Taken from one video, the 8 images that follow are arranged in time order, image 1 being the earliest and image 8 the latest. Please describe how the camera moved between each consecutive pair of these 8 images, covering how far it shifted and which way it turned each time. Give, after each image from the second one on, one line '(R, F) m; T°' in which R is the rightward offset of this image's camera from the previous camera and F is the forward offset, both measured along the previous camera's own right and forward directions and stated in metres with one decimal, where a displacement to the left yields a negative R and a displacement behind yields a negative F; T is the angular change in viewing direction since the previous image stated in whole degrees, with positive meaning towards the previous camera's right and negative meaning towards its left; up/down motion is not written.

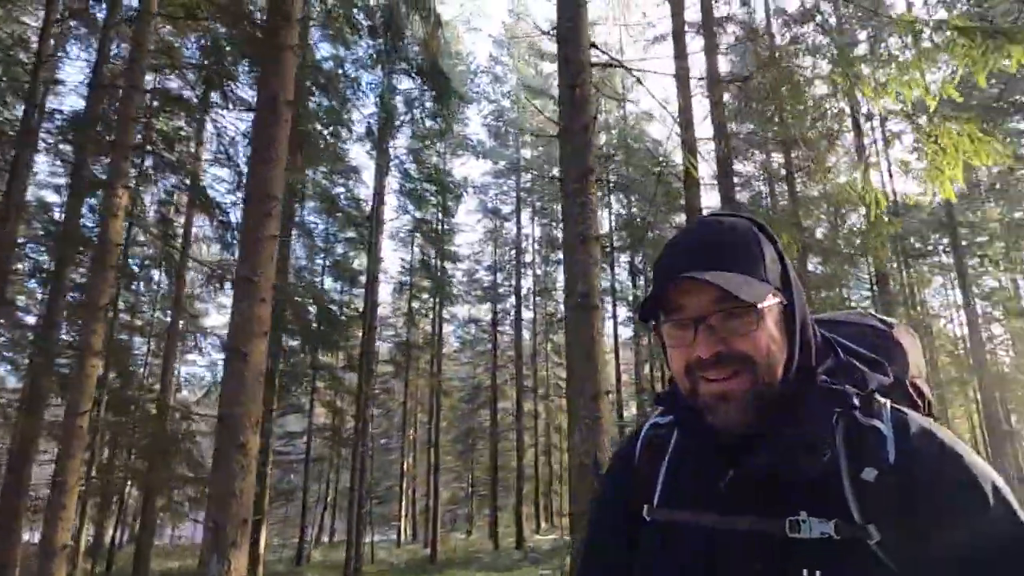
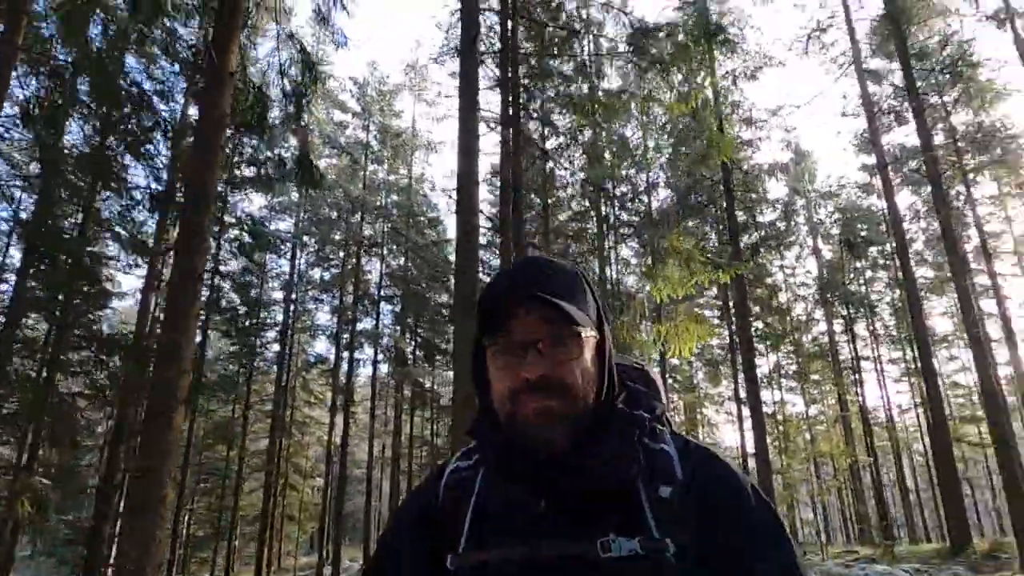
(-1.1, -1.1) m; +22°
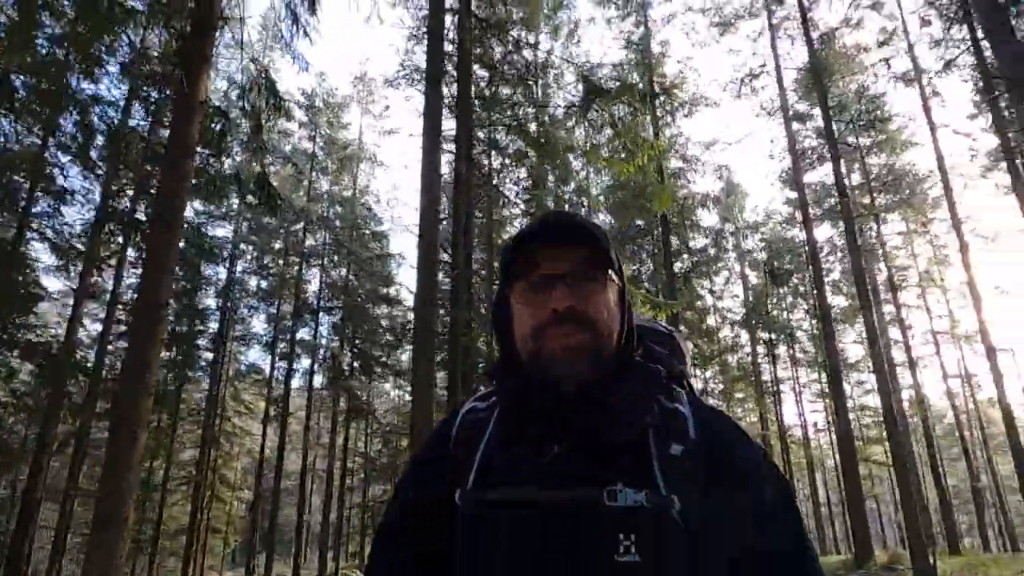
(-0.2, -0.3) m; +5°
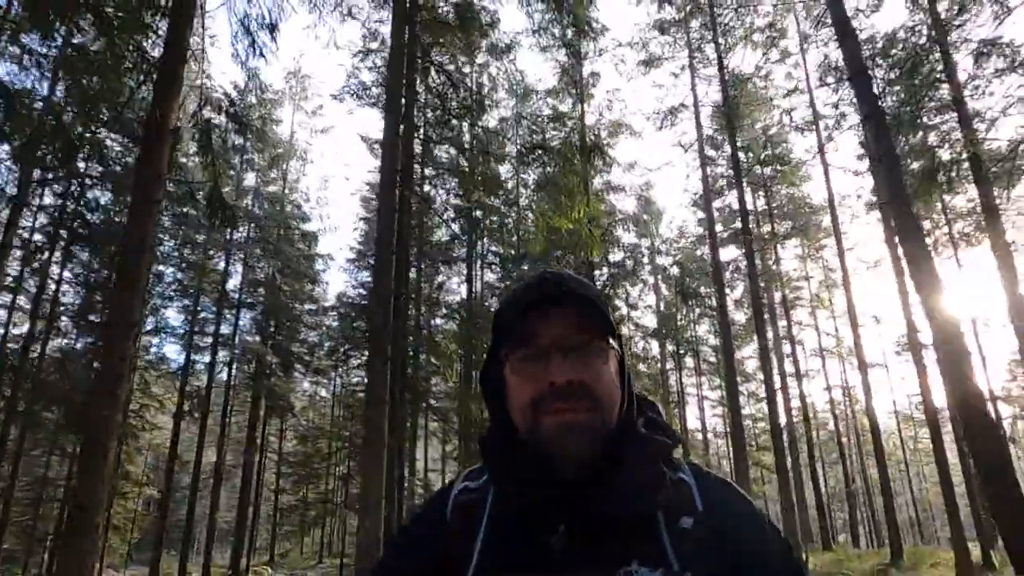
(-0.2, -0.6) m; +7°
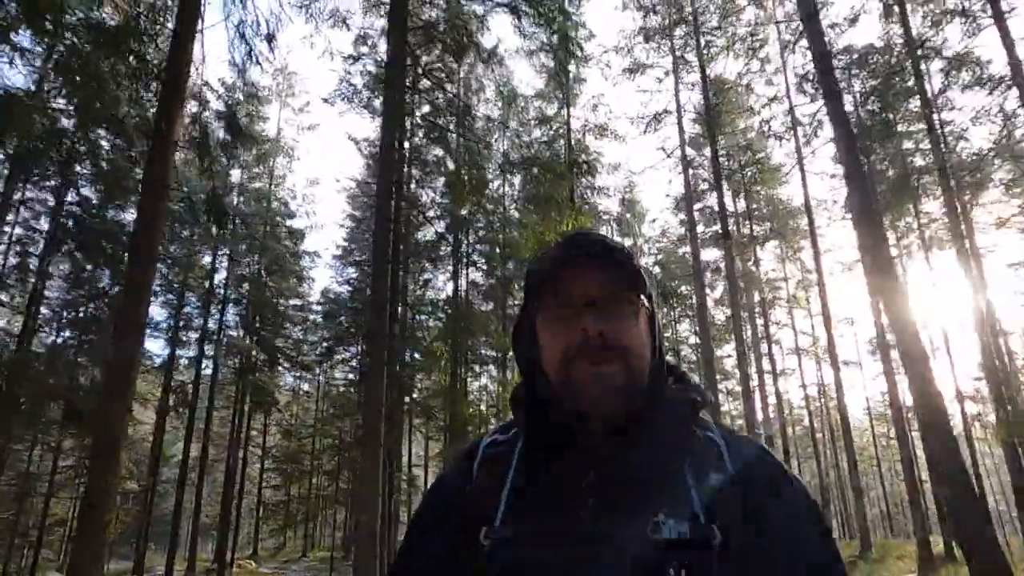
(-0.1, -0.3) m; +2°
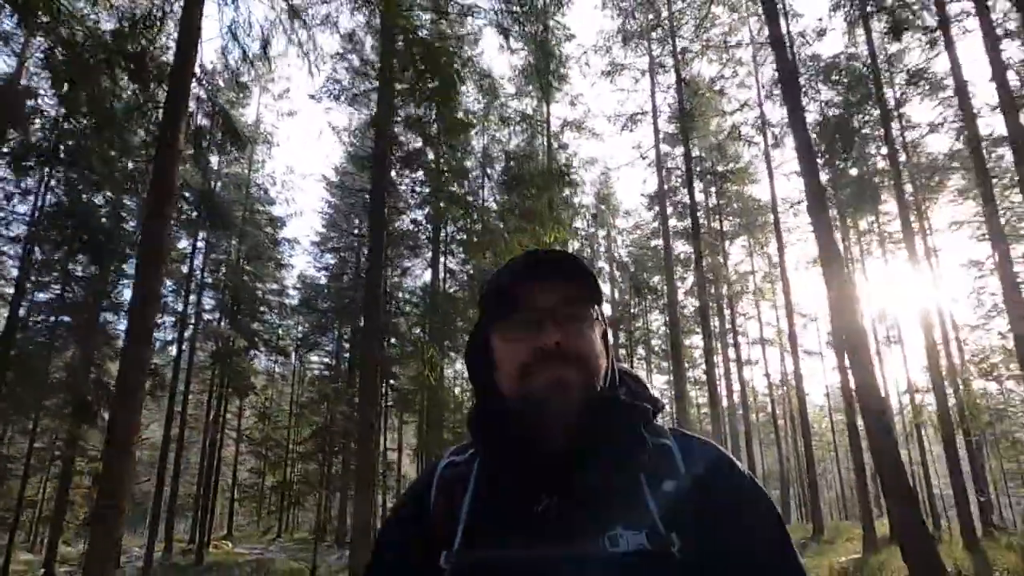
(-0.1, -0.4) m; +2°
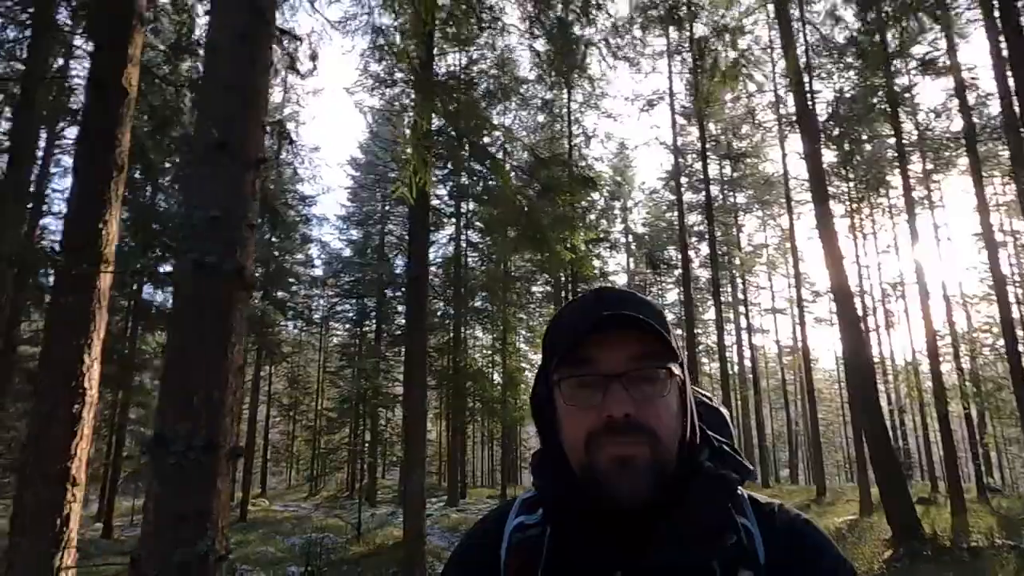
(-0.2, -0.8) m; -1°
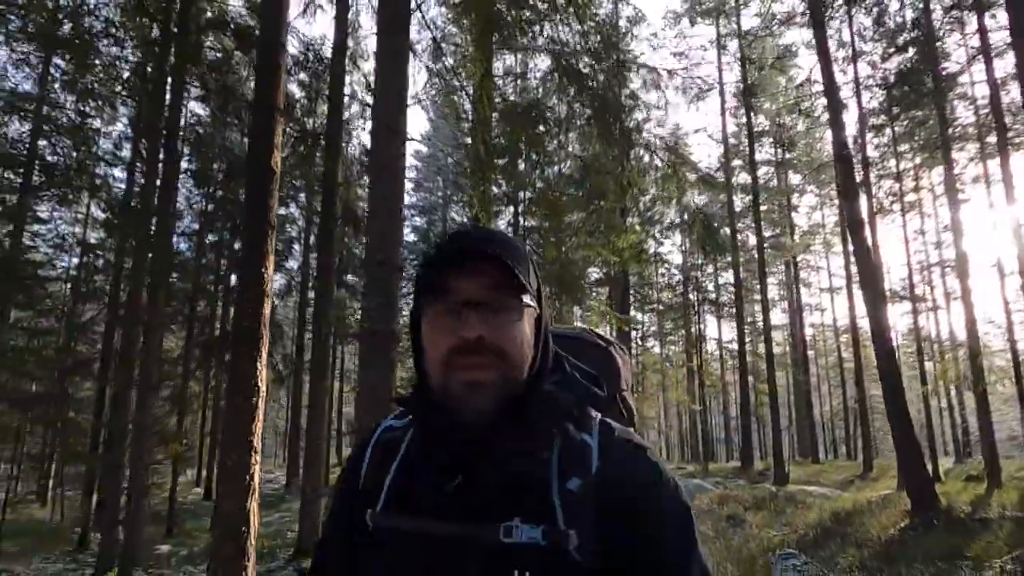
(+0.1, -1.0) m; -5°
